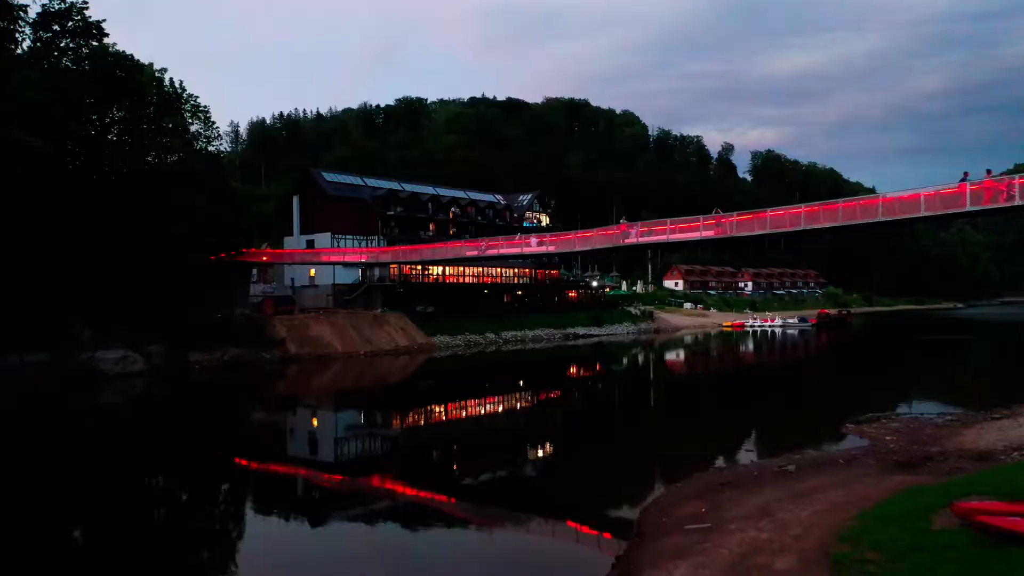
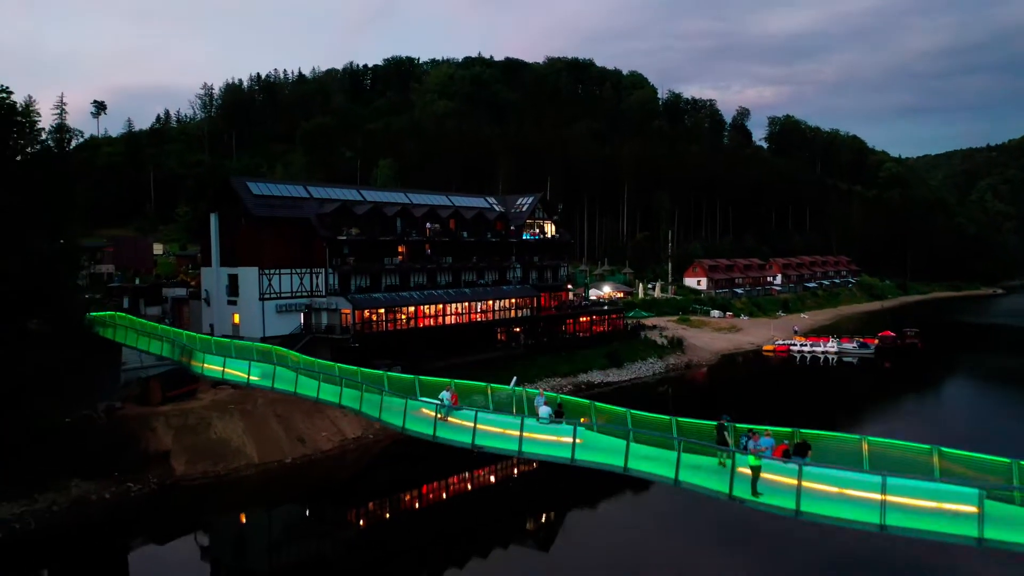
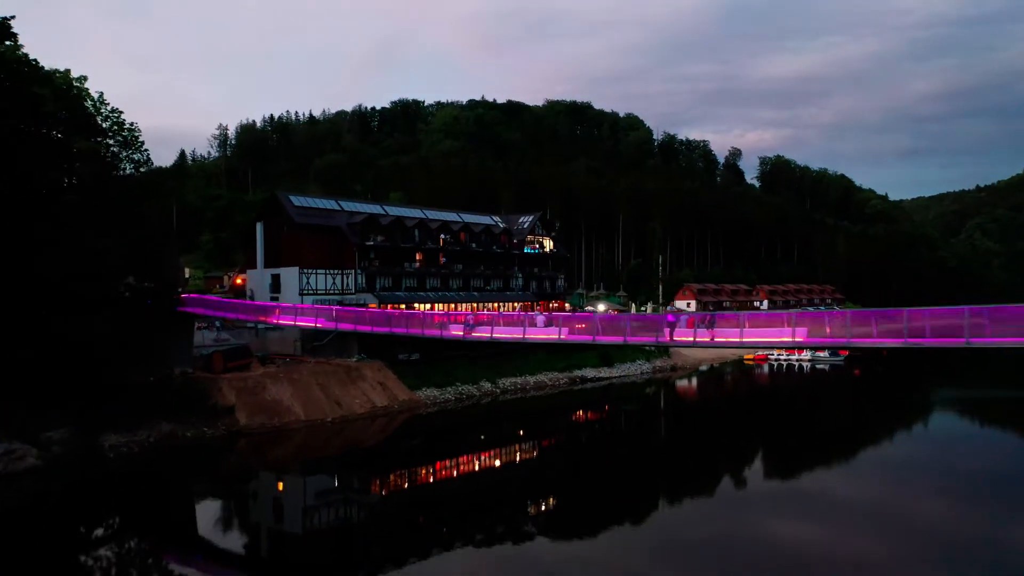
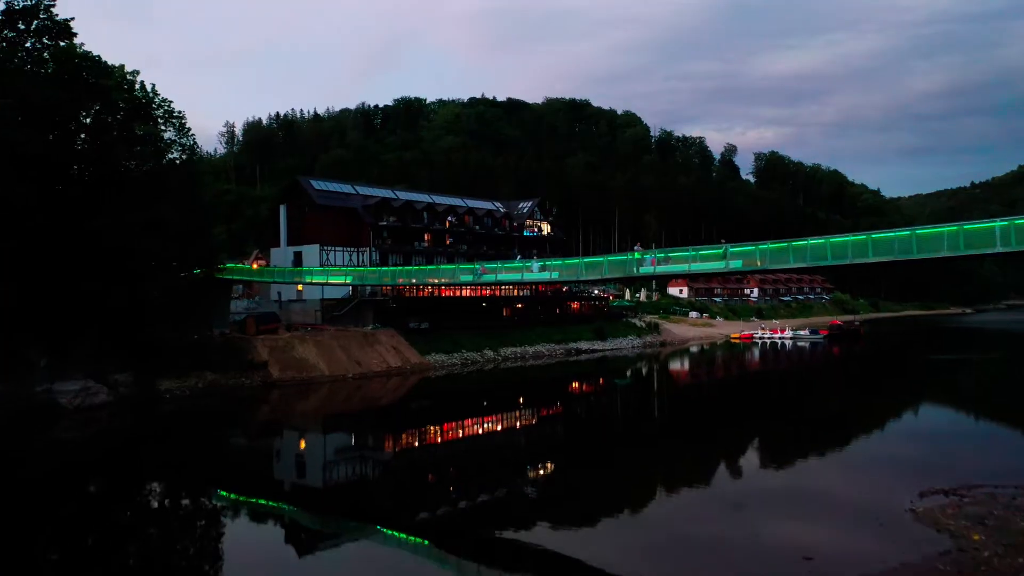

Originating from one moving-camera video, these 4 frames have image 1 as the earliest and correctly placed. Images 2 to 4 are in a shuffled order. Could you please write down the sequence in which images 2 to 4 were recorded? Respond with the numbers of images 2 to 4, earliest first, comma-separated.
4, 3, 2
